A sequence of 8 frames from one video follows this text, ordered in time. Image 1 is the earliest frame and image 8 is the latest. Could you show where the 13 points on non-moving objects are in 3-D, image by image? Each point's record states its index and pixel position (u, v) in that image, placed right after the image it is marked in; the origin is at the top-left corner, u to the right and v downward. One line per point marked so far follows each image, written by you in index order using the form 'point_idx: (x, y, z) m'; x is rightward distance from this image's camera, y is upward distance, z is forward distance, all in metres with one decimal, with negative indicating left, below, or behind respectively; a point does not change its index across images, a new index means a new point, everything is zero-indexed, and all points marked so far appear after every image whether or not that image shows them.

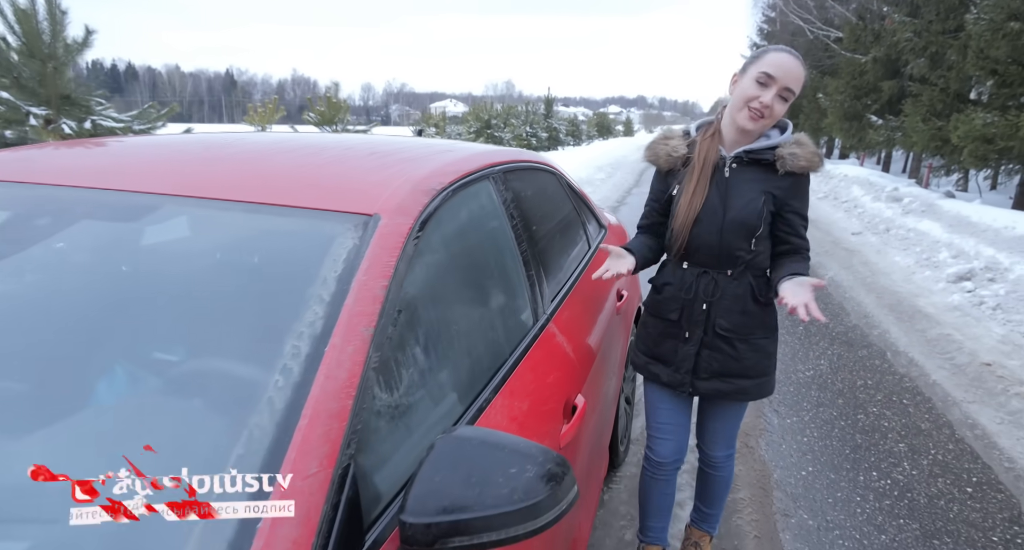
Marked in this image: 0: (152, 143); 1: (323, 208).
0: (-1.0, +0.4, +1.6) m
1: (-0.4, +0.1, +1.2) m
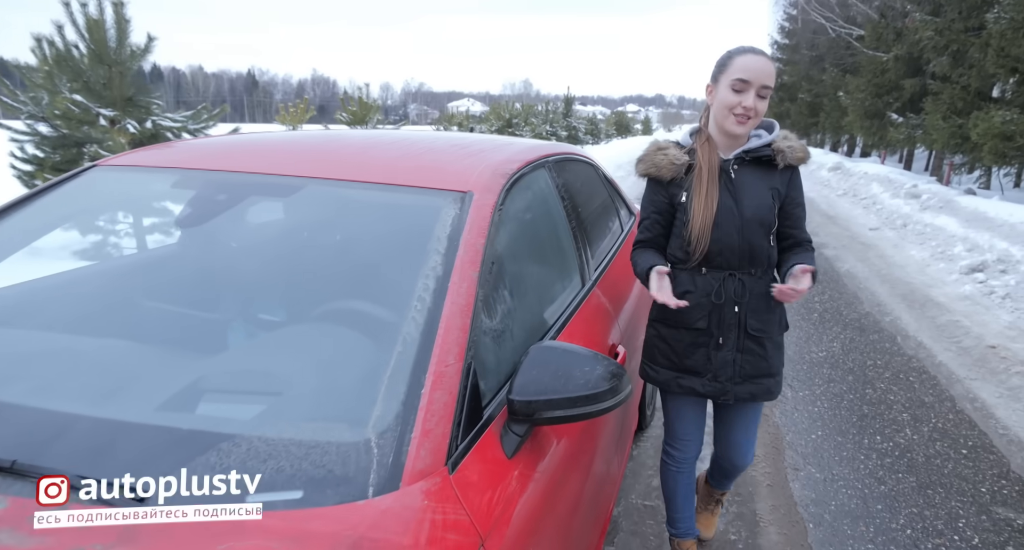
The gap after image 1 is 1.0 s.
0: (-0.8, +0.5, +2.0) m
1: (-0.2, +0.2, +1.5) m
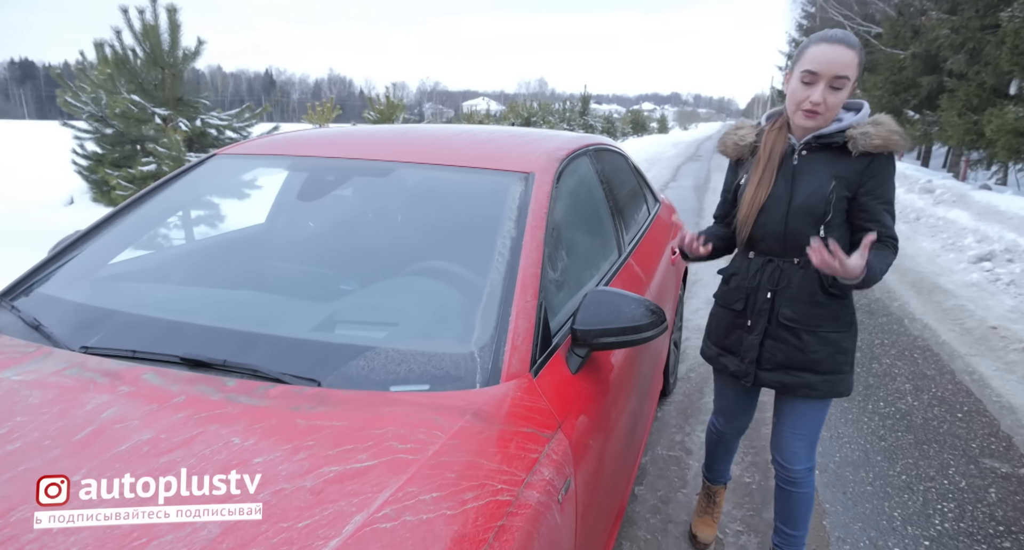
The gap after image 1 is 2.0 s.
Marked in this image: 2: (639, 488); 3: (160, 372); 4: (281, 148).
0: (-0.6, +0.6, +2.4) m
1: (0.0, +0.3, +1.8) m
2: (+0.5, -0.9, +2.4) m
3: (-0.8, -0.2, +1.3) m
4: (-0.9, +0.5, +2.2) m
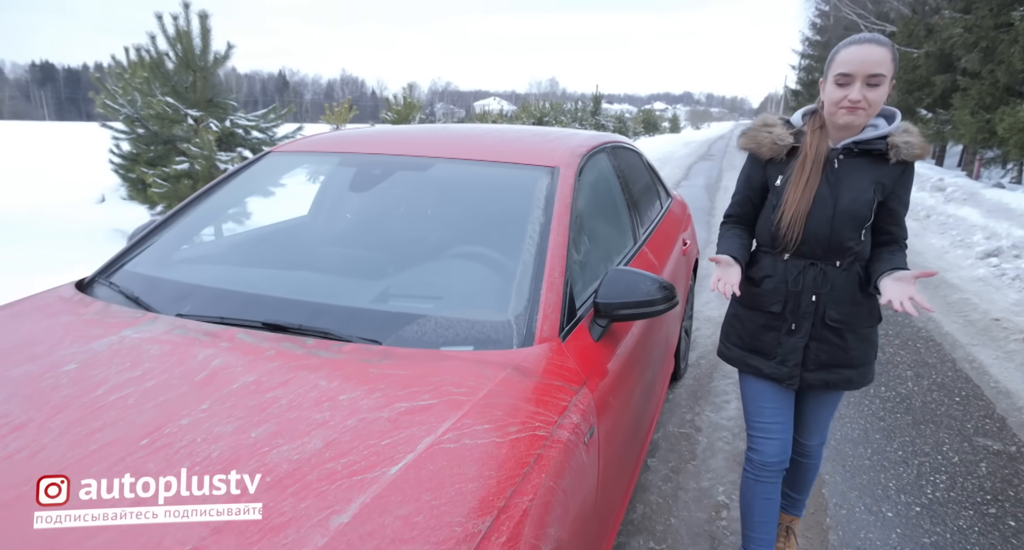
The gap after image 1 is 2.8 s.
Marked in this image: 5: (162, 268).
0: (-0.5, +0.7, +2.6) m
1: (0.0, +0.4, +2.1) m
2: (+0.6, -0.9, +2.6) m
3: (-0.7, -0.2, +1.5) m
4: (-0.8, +0.6, +2.4) m
5: (-1.2, 0.0, +2.0) m
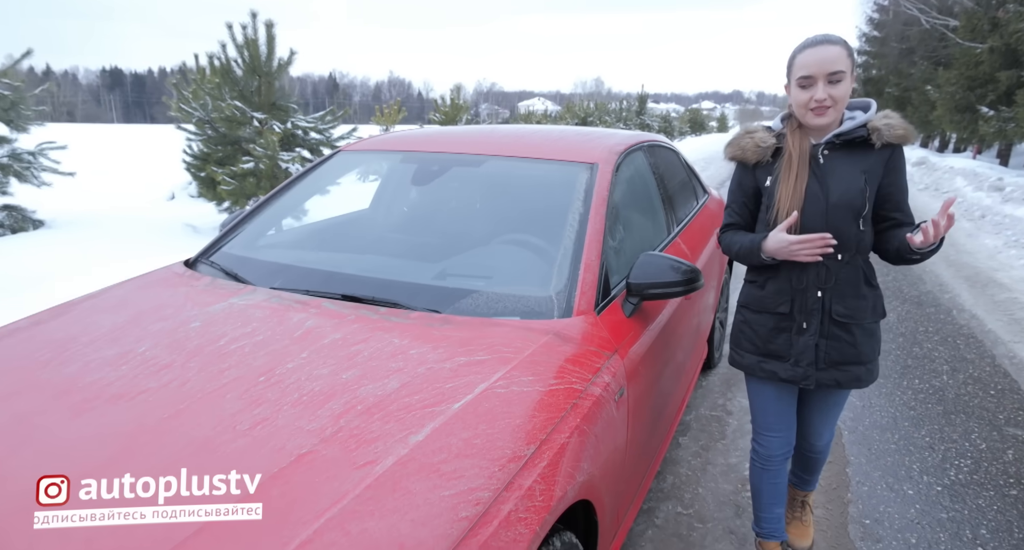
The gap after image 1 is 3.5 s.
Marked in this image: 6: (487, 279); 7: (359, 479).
0: (-0.3, +0.7, +2.9) m
1: (+0.2, +0.5, +2.3) m
2: (+0.8, -0.8, +2.8) m
3: (-0.6, -0.1, +1.8) m
4: (-0.6, +0.6, +2.7) m
5: (-1.0, +0.1, +2.3) m
6: (-0.1, 0.0, +1.9) m
7: (-0.3, -0.4, +1.1) m
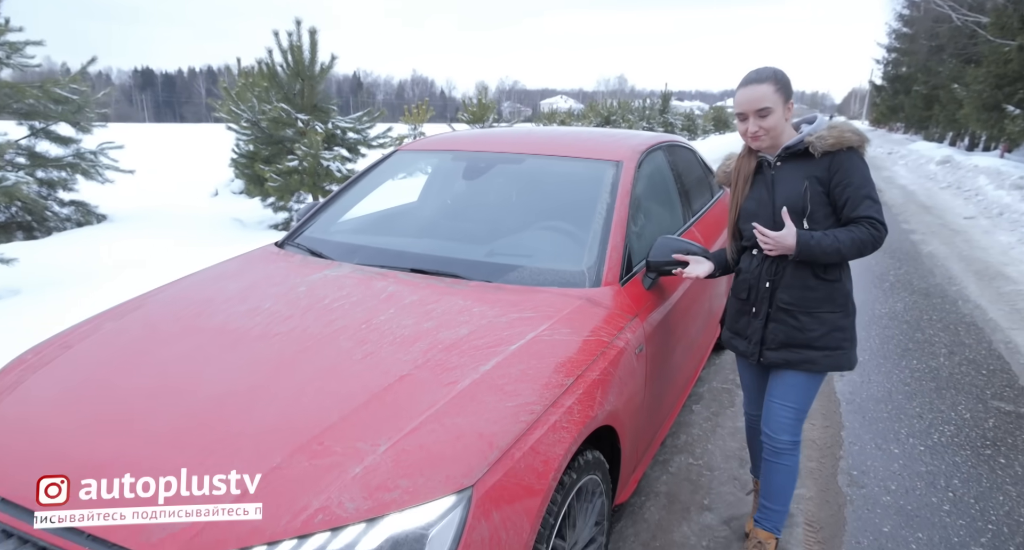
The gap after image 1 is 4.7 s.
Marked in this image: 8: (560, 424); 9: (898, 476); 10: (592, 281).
0: (-0.1, +0.8, +3.2) m
1: (+0.4, +0.5, +2.7) m
2: (+1.0, -0.7, +3.2) m
3: (-0.4, 0.0, +2.2) m
4: (-0.4, +0.7, +3.1) m
5: (-0.9, +0.2, +2.7) m
6: (+0.1, +0.1, +2.3) m
7: (-0.2, -0.3, +1.5) m
8: (+0.1, -0.4, +1.5) m
9: (+1.7, -0.9, +2.5) m
10: (+0.3, 0.0, +2.1) m
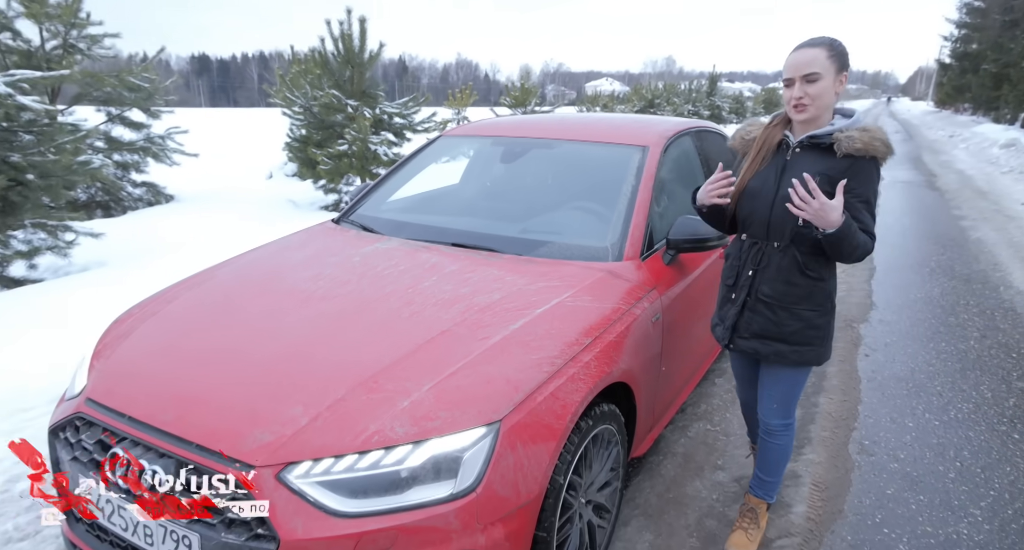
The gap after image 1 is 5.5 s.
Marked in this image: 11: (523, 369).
0: (+0.1, +1.0, +3.5) m
1: (+0.6, +0.7, +2.8) m
2: (+1.2, -0.6, +3.3) m
3: (-0.3, +0.1, +2.4) m
4: (-0.2, +0.9, +3.3) m
5: (-0.7, +0.3, +3.0) m
6: (+0.2, +0.2, +2.5) m
7: (-0.1, -0.2, +1.7) m
8: (+0.2, -0.3, +1.8) m
9: (+1.8, -0.8, +2.6) m
10: (+0.4, +0.1, +2.3) m
11: (0.0, -0.3, +1.7) m
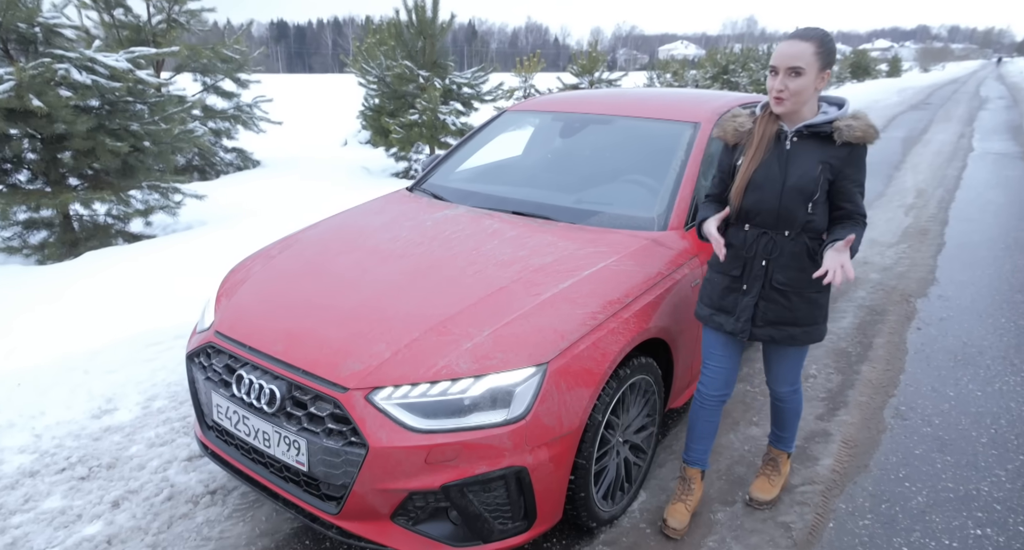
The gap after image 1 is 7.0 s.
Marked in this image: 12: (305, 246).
0: (+0.5, +1.2, +3.6) m
1: (+0.9, +0.8, +3.0) m
2: (+1.5, -0.4, +3.5) m
3: (0.0, +0.3, +2.7) m
4: (+0.2, +1.1, +3.5) m
5: (-0.4, +0.5, +3.3) m
6: (+0.5, +0.3, +2.7) m
7: (+0.1, -0.1, +2.0) m
8: (+0.4, -0.2, +2.0) m
9: (+2.1, -0.7, +2.7) m
10: (+0.7, +0.2, +2.5) m
11: (+0.2, -0.2, +2.0) m
12: (-1.0, +0.1, +2.7) m
